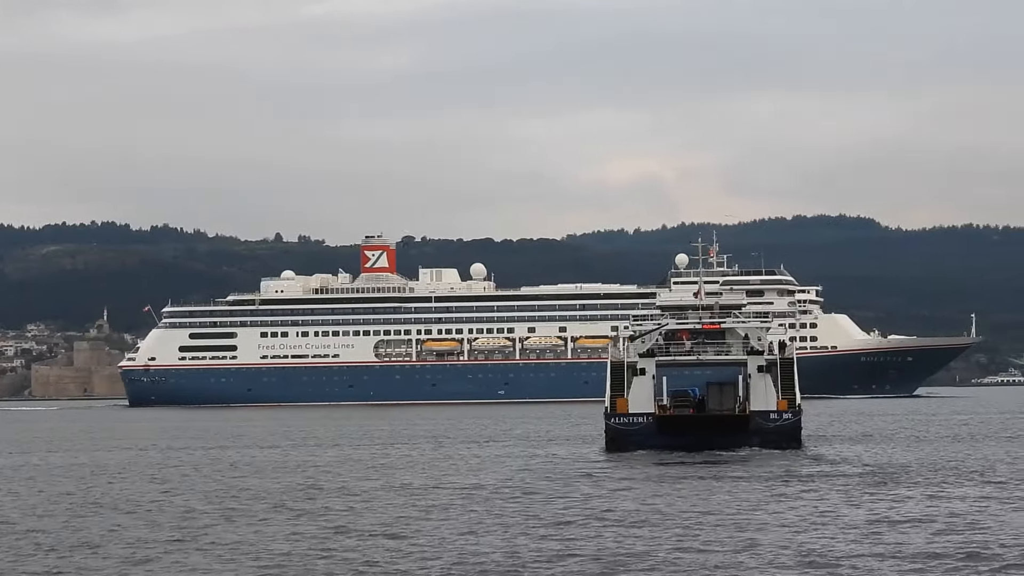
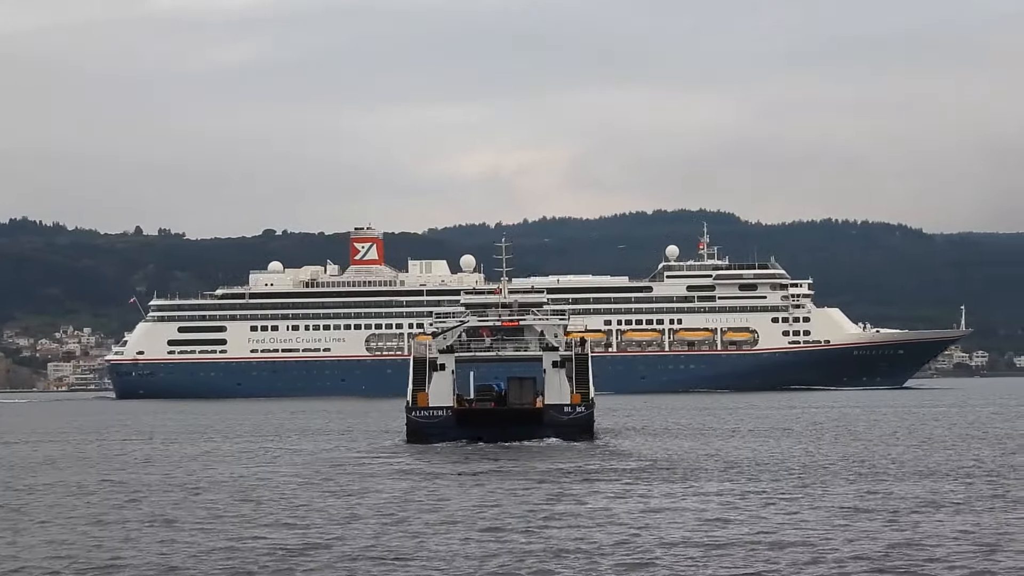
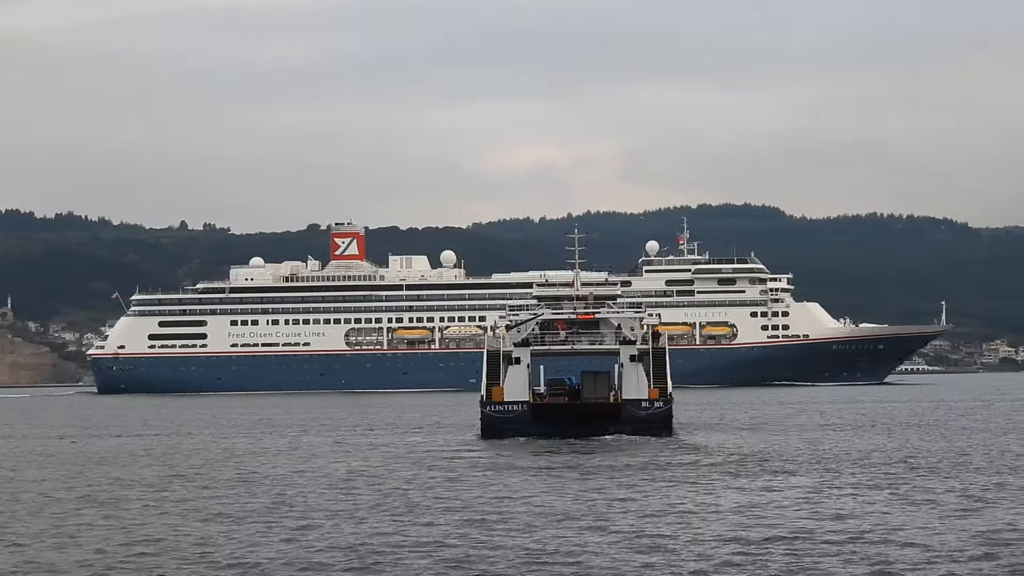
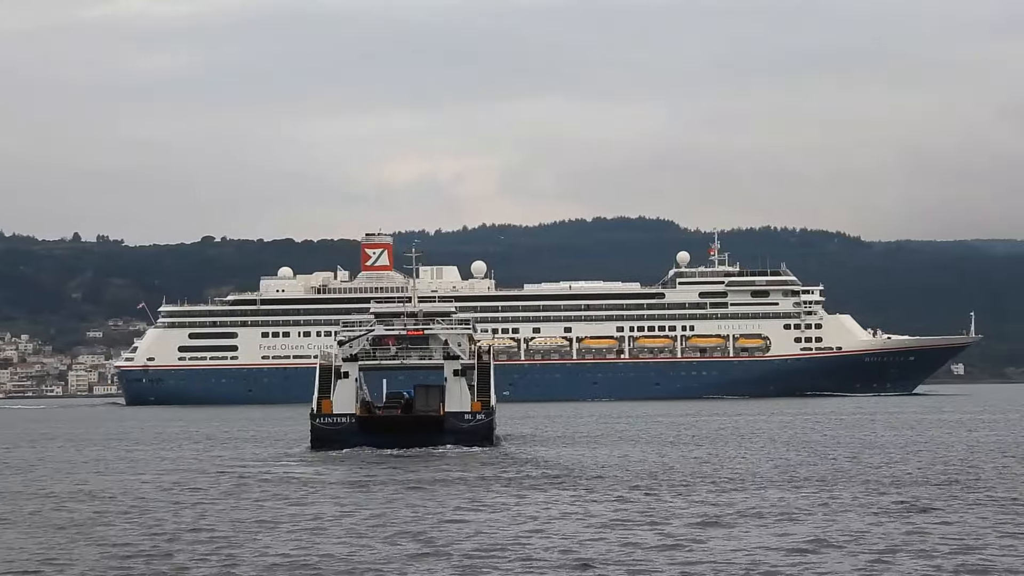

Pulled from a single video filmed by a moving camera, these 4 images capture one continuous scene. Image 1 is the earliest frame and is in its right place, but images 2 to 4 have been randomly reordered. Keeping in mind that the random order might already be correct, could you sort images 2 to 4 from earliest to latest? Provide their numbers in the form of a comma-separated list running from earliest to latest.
3, 2, 4
